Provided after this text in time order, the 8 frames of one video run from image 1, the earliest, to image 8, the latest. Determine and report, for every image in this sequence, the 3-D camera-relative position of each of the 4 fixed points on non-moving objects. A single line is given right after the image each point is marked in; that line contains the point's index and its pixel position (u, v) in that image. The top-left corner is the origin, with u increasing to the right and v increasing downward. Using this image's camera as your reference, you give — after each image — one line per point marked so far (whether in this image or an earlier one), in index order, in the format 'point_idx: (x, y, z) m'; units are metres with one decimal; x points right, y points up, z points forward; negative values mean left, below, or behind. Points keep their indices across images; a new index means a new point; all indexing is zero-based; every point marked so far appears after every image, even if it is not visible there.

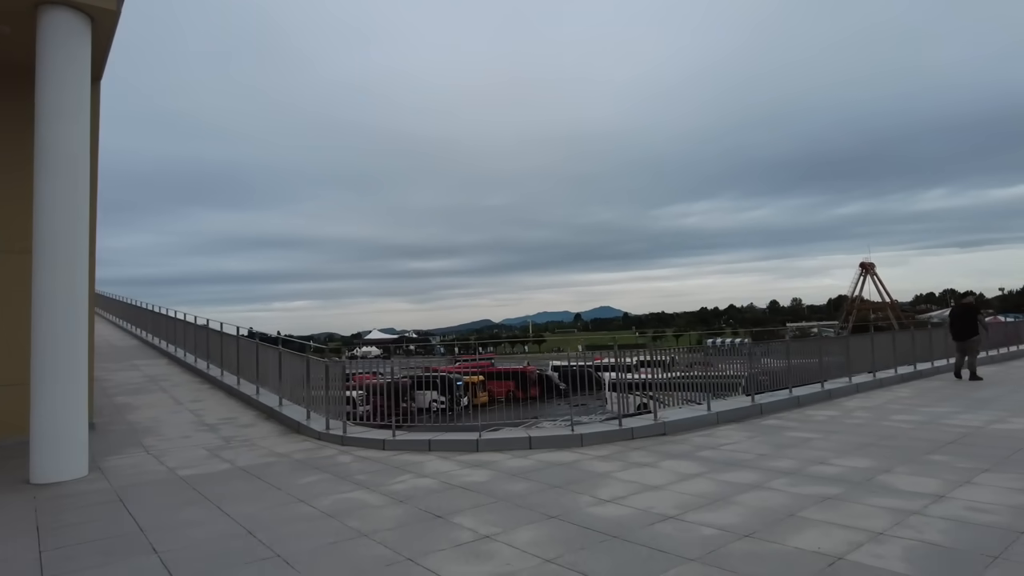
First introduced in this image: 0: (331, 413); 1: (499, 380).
0: (-2.7, -1.9, +8.2) m
1: (-0.2, -1.2, +8.1) m
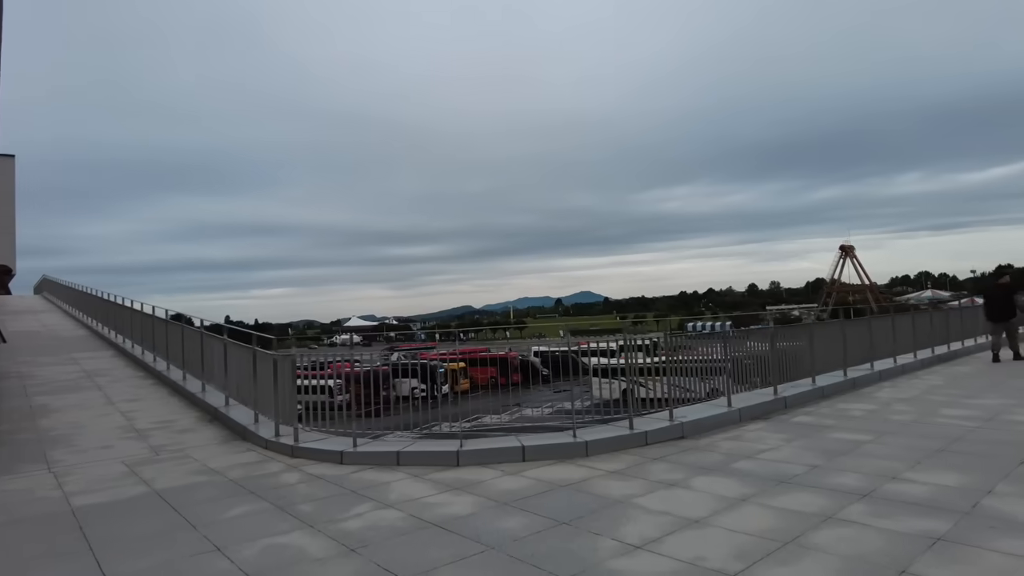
0: (-2.9, -1.6, +6.9) m
1: (-0.4, -0.9, +6.8) m
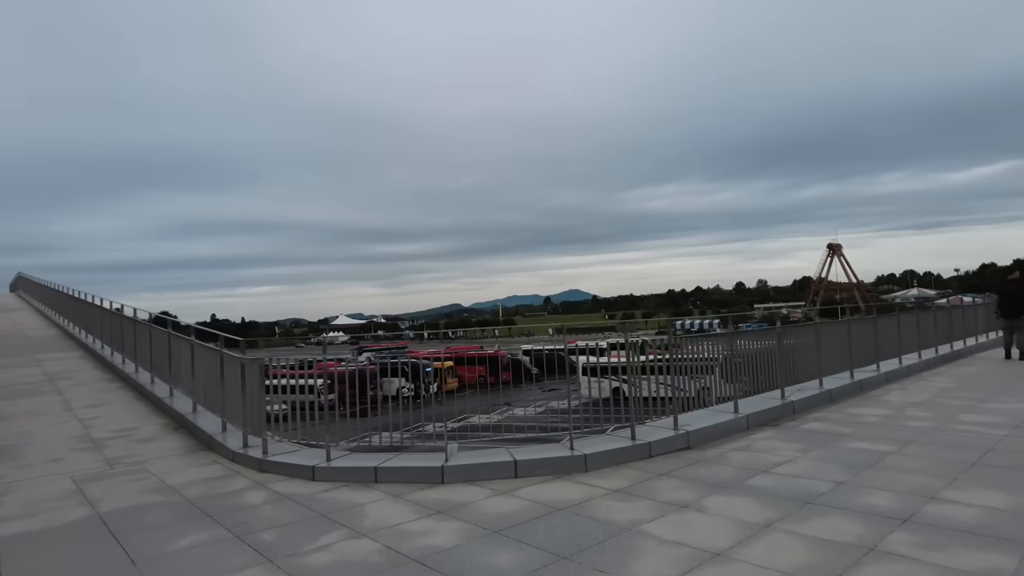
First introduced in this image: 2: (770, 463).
0: (-3.0, -1.6, +6.3) m
1: (-0.5, -0.9, +6.3) m
2: (+2.2, -1.5, +4.7) m
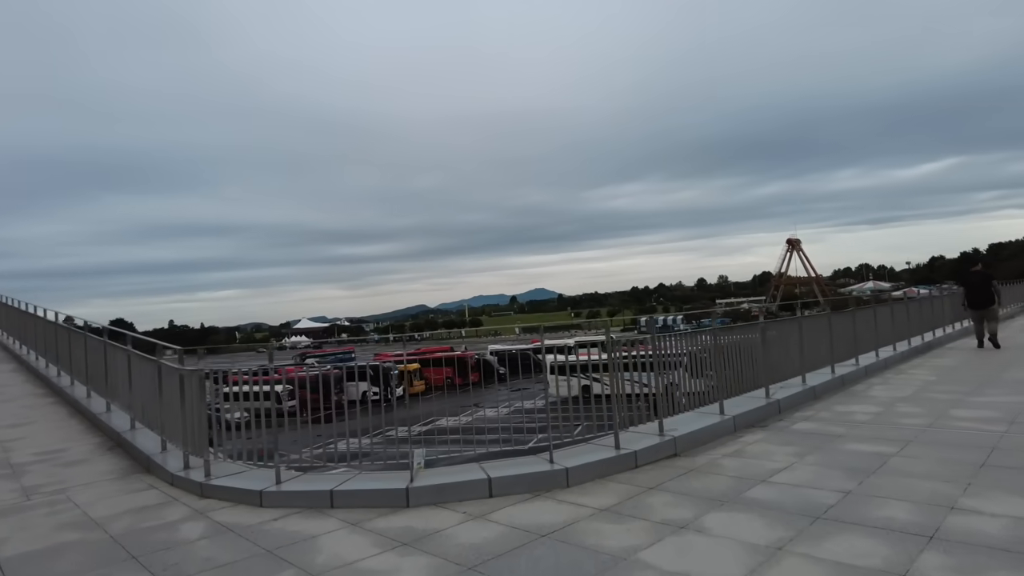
0: (-3.3, -1.6, +5.6) m
1: (-0.8, -0.9, +5.8) m
2: (+2.0, -1.4, +4.3) m
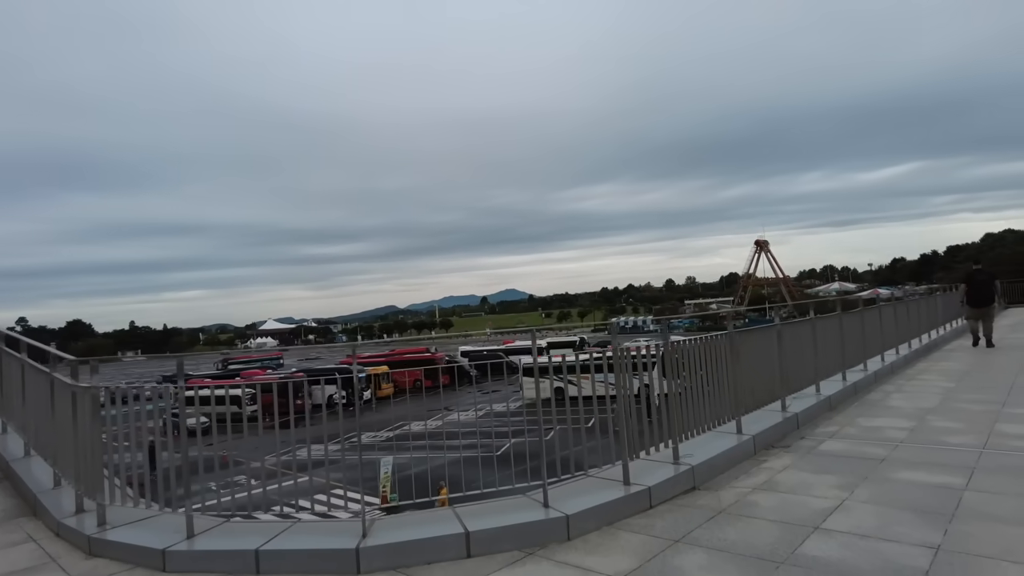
0: (-3.4, -1.6, +4.4) m
1: (-0.9, -0.9, +4.7) m
2: (+1.9, -1.4, +3.5) m
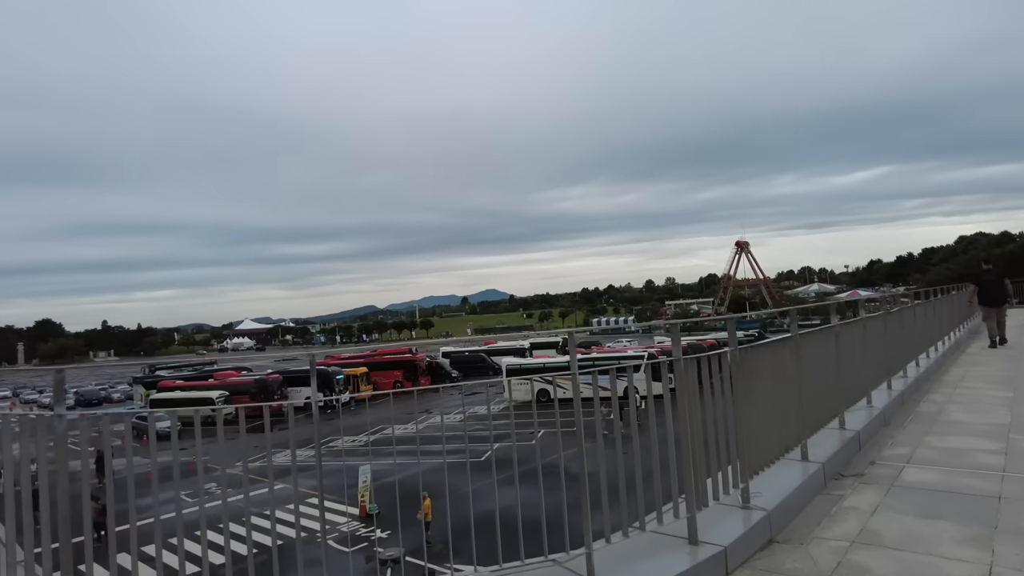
0: (-3.3, -1.5, +3.3) m
1: (-0.8, -0.8, +3.7) m
2: (+2.0, -1.4, +2.5) m
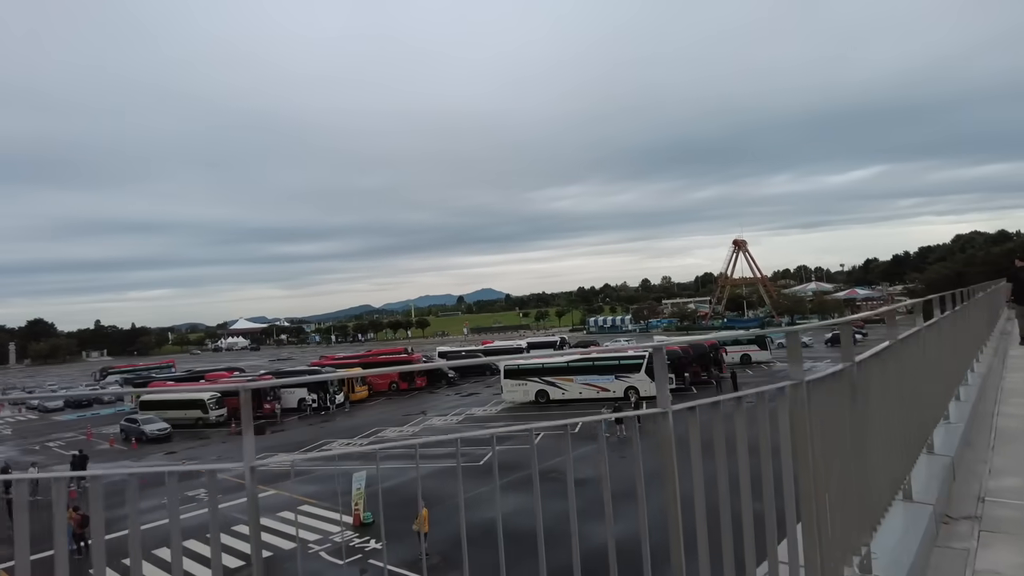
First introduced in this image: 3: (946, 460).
0: (-3.1, -1.5, +2.5) m
1: (-0.6, -0.8, +2.9) m
2: (+2.2, -1.3, +1.8) m
3: (+3.0, -1.2, +3.8) m
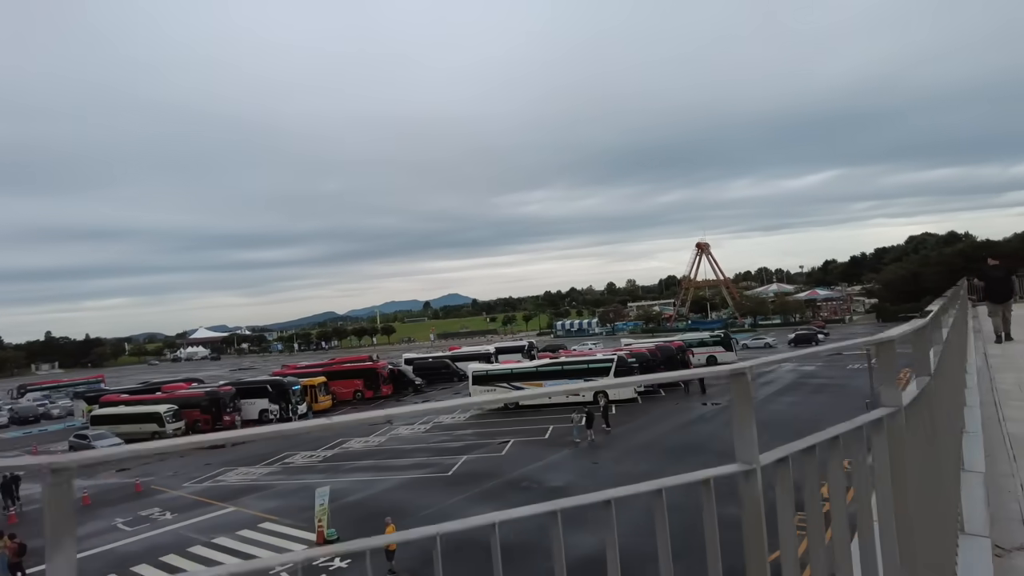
0: (-3.2, -1.5, +1.7) m
1: (-0.7, -0.8, +2.2) m
2: (+2.2, -1.3, +1.3) m
3: (+2.9, -1.2, +3.4) m
